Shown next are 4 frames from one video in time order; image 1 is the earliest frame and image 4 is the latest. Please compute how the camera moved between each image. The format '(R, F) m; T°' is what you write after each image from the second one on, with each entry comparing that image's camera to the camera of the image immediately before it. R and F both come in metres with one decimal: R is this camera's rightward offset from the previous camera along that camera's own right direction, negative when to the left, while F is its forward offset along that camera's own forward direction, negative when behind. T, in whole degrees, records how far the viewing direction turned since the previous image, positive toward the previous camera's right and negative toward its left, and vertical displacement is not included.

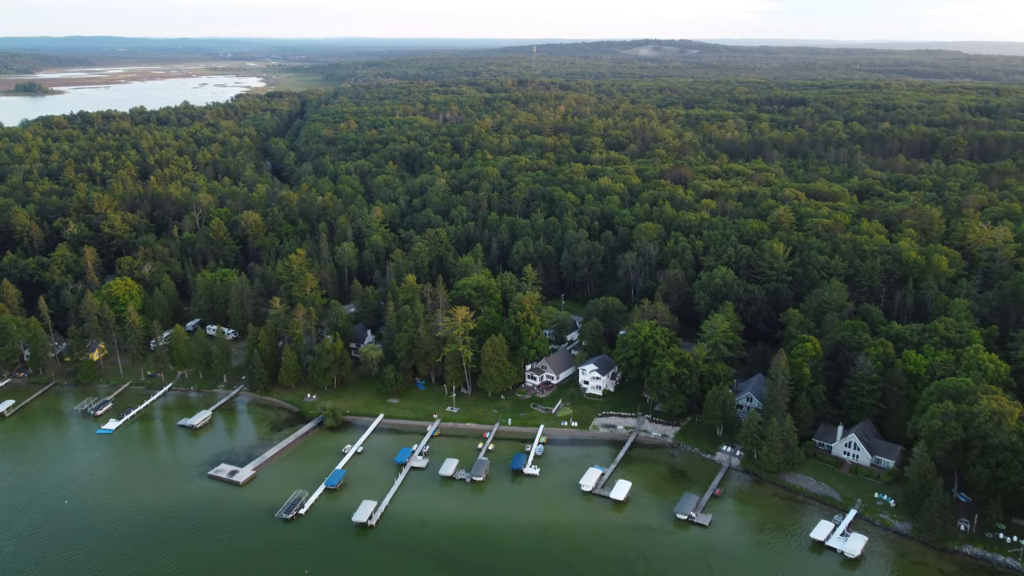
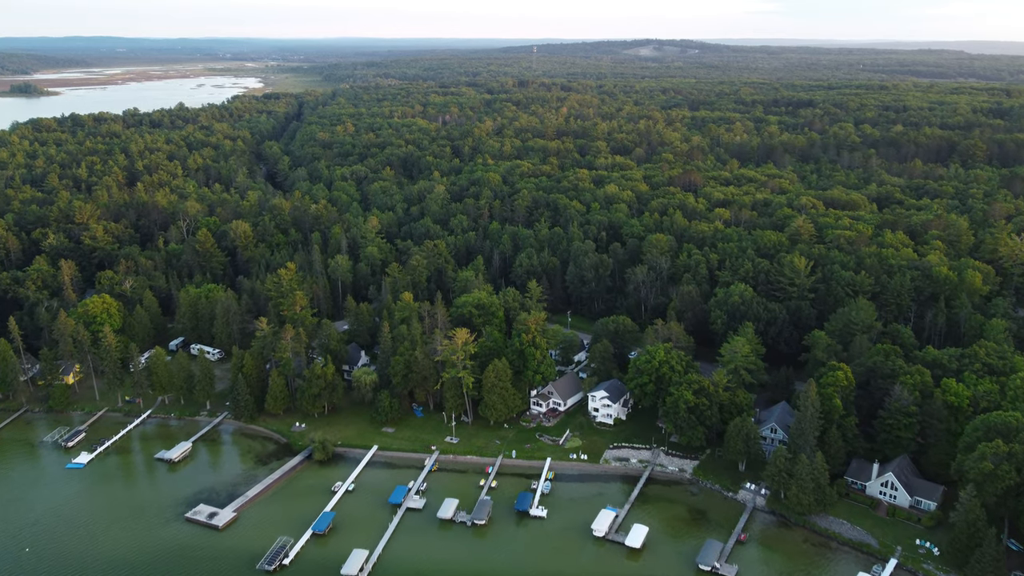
(-0.2, +3.5) m; 0°
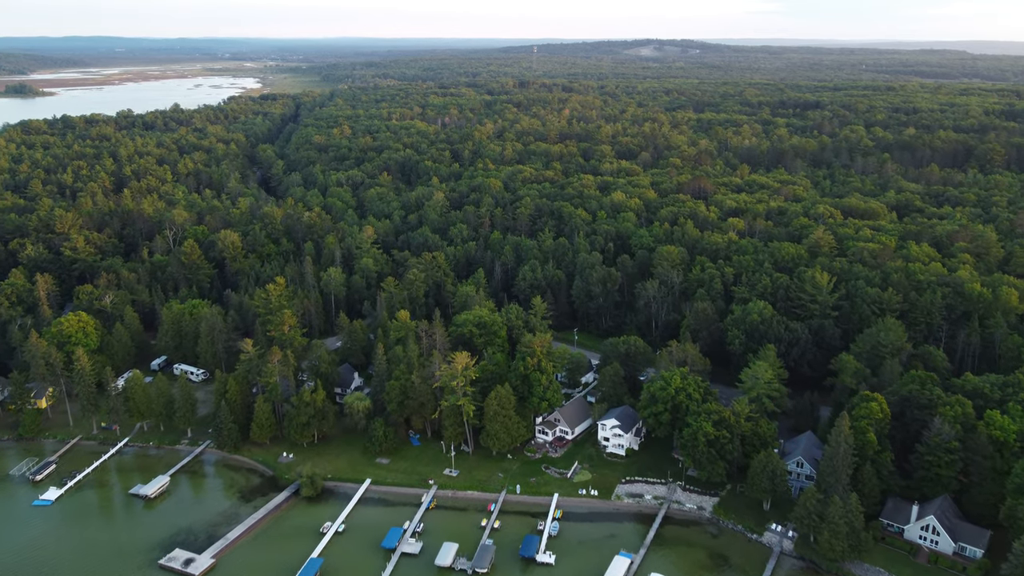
(-0.2, +3.3) m; 0°
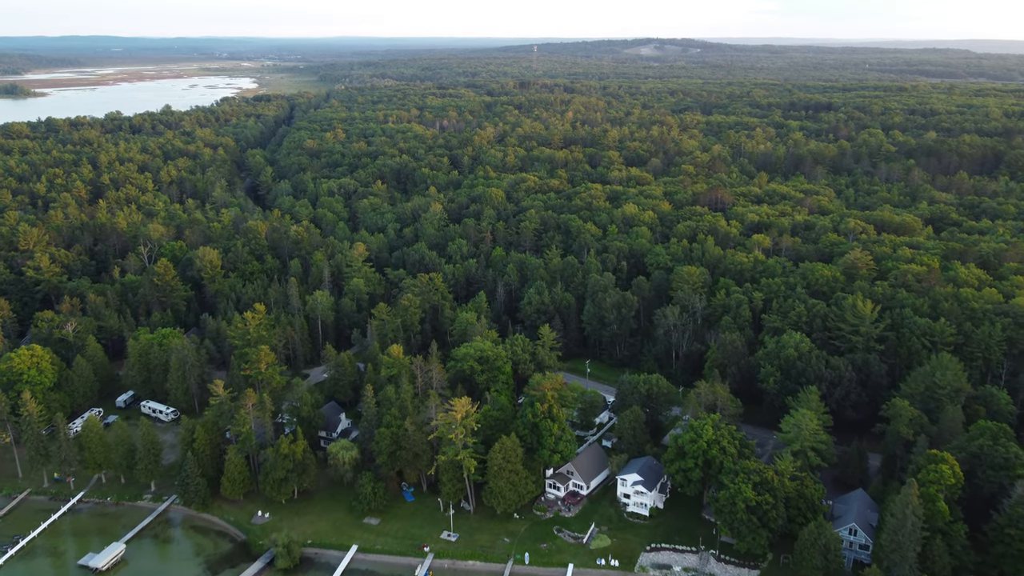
(-0.2, +5.3) m; 0°
